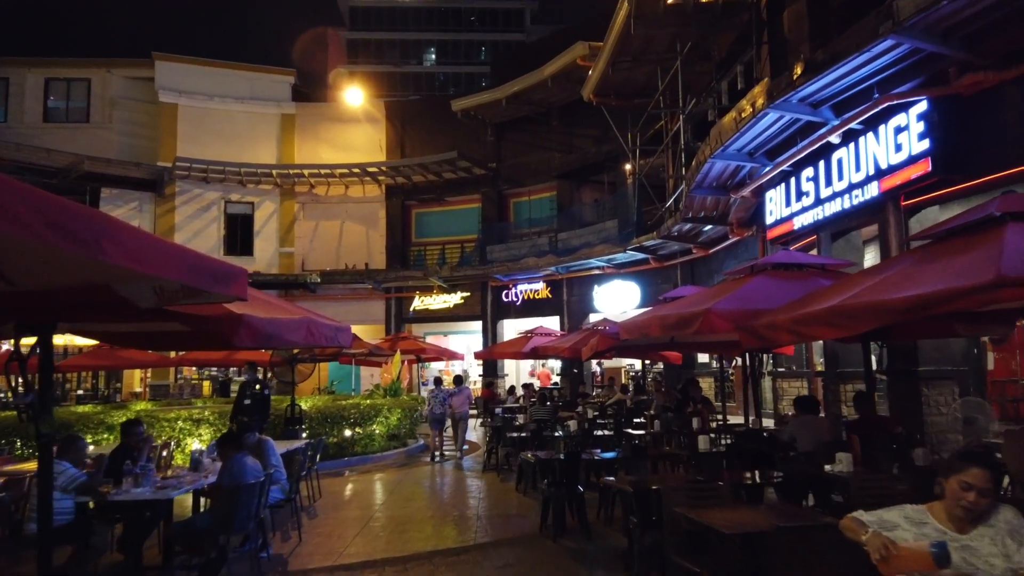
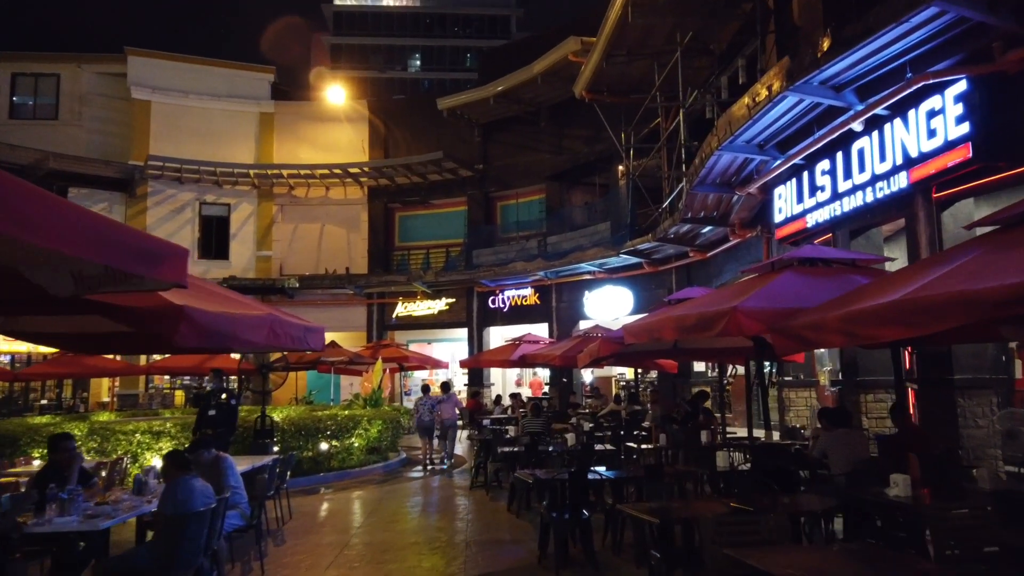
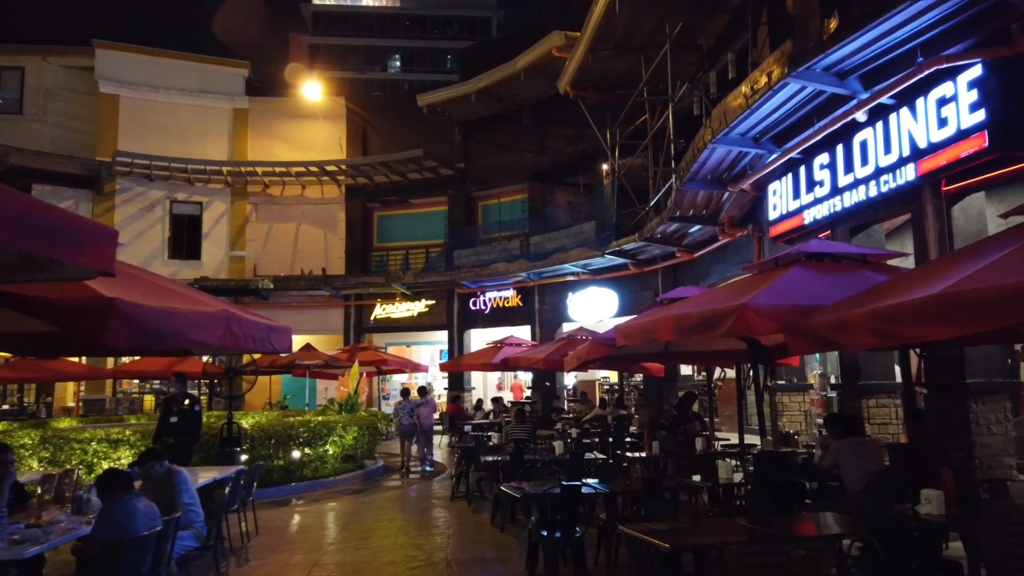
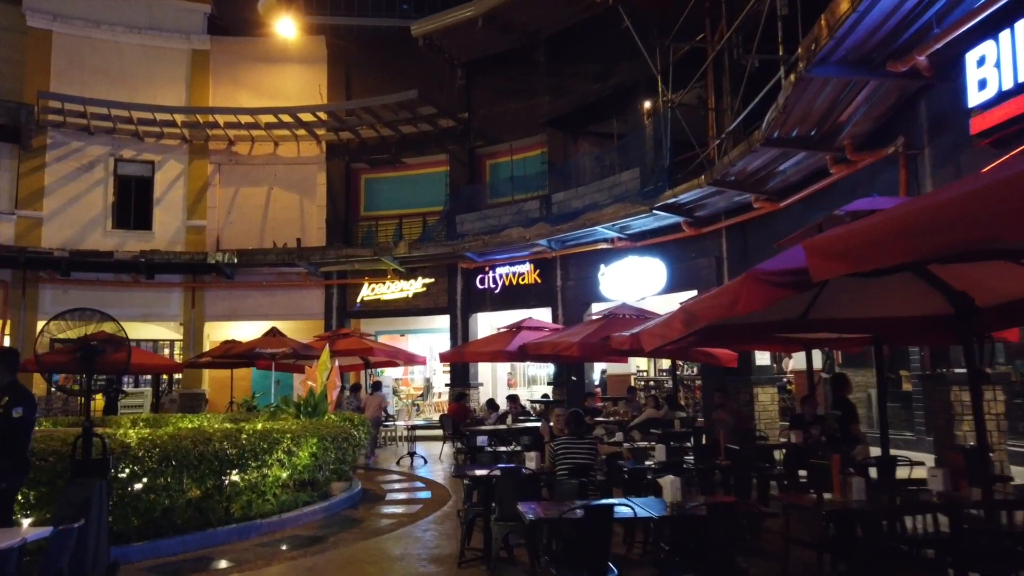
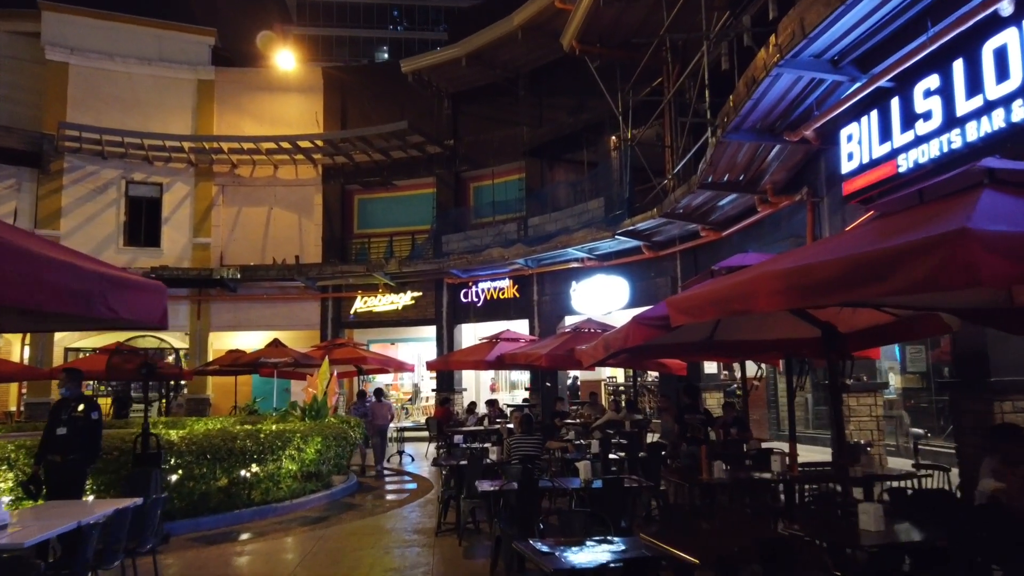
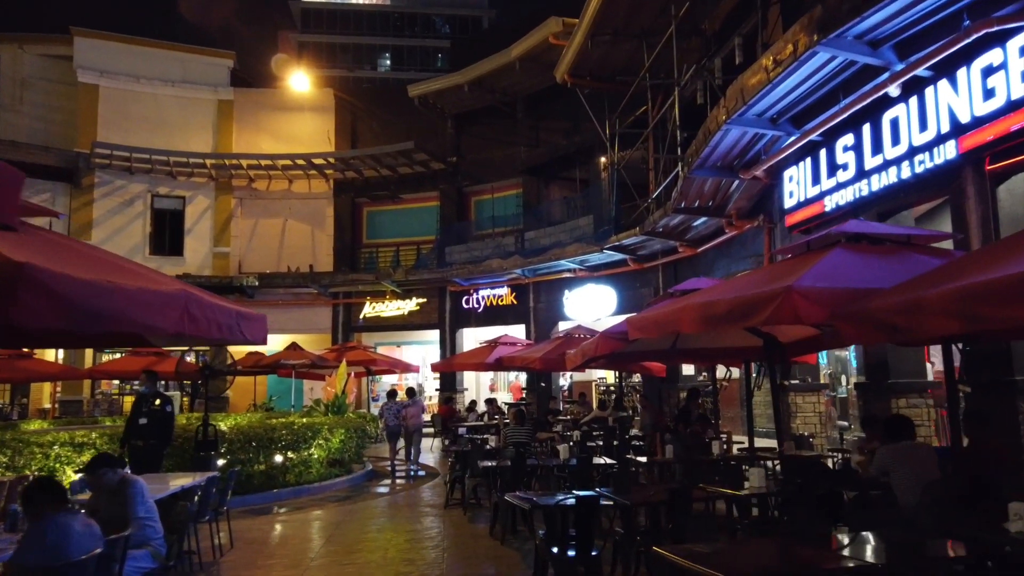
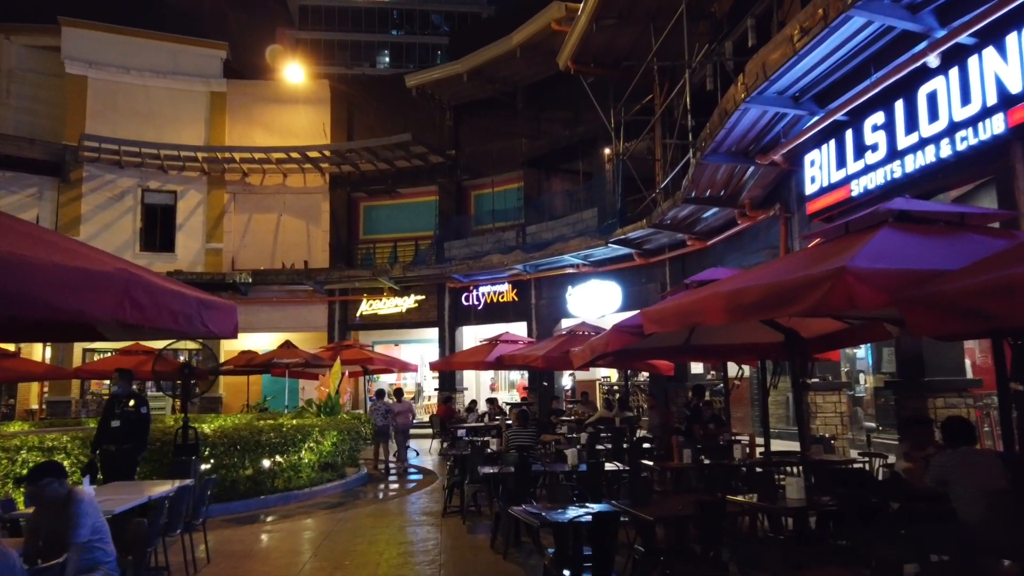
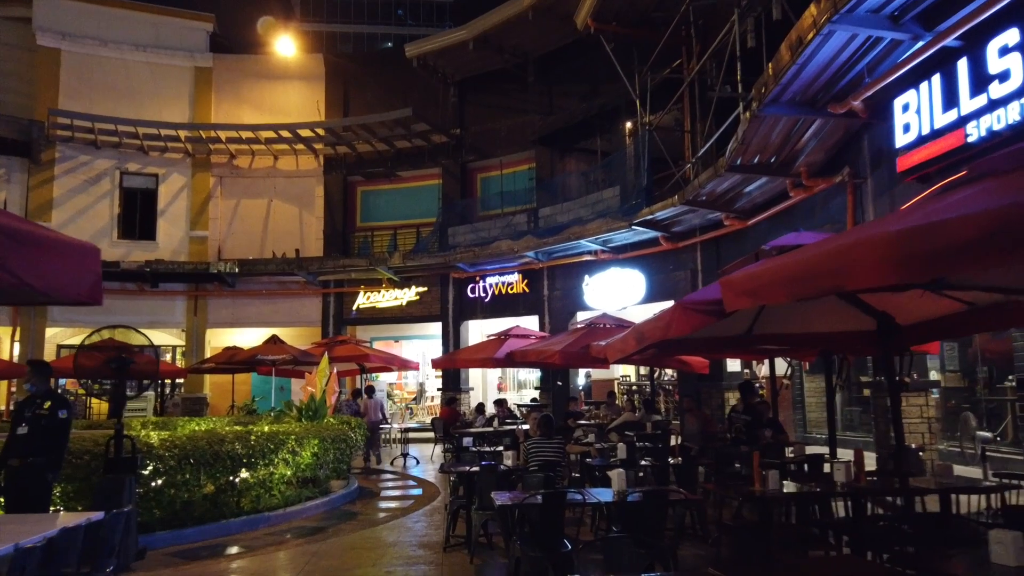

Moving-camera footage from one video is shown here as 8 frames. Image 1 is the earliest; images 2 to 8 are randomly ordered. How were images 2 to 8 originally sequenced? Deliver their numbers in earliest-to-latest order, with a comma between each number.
2, 3, 6, 7, 5, 8, 4
